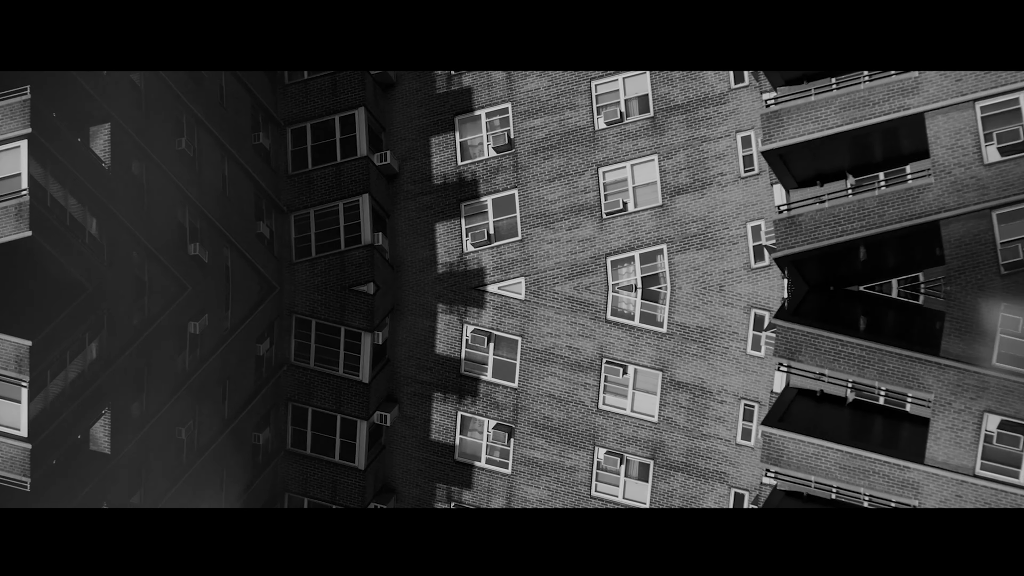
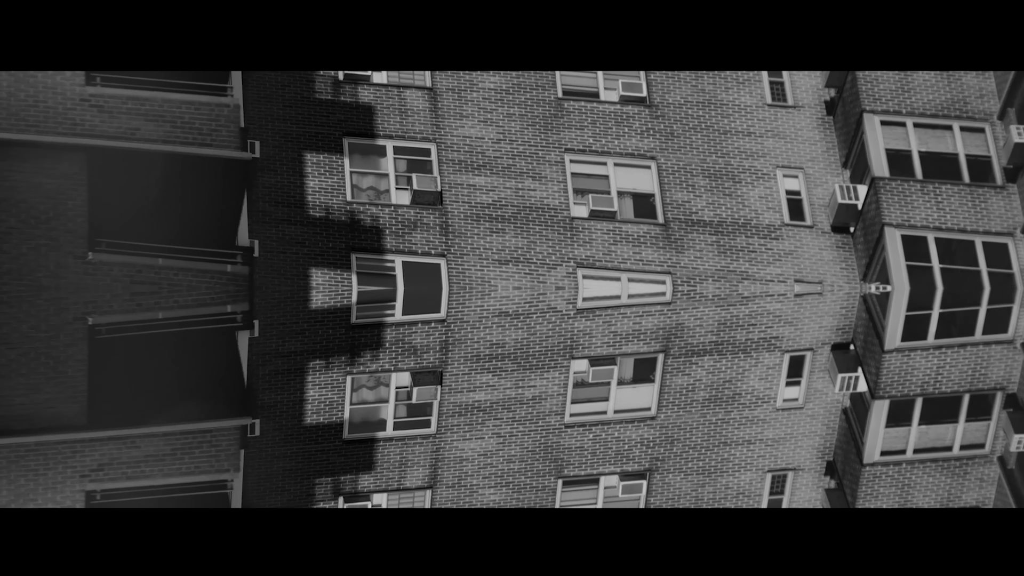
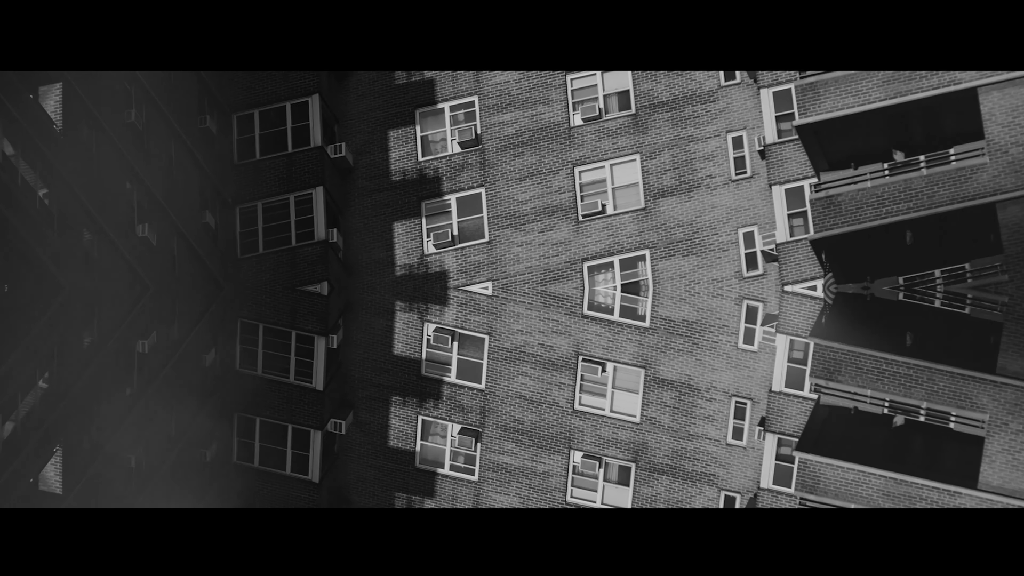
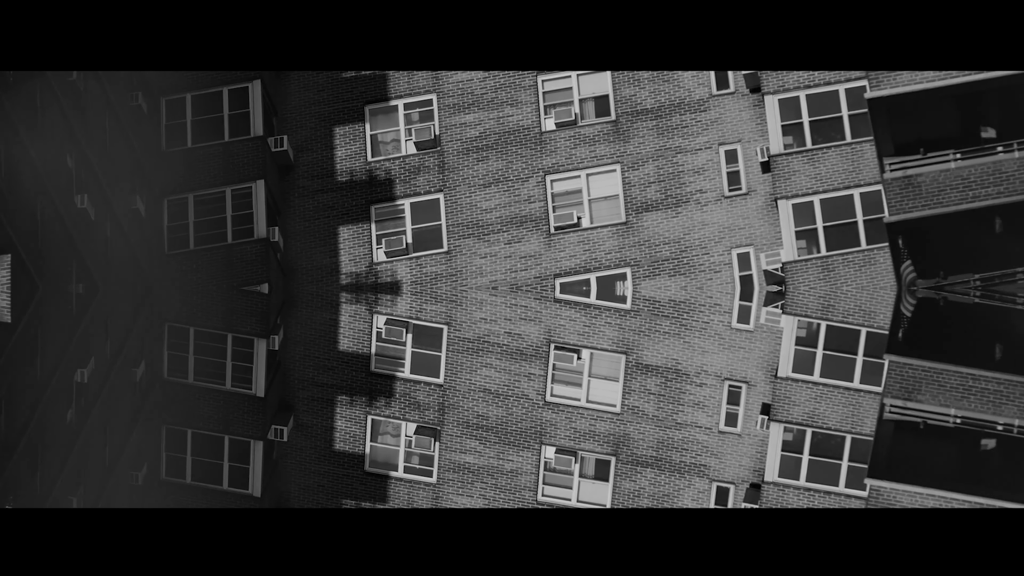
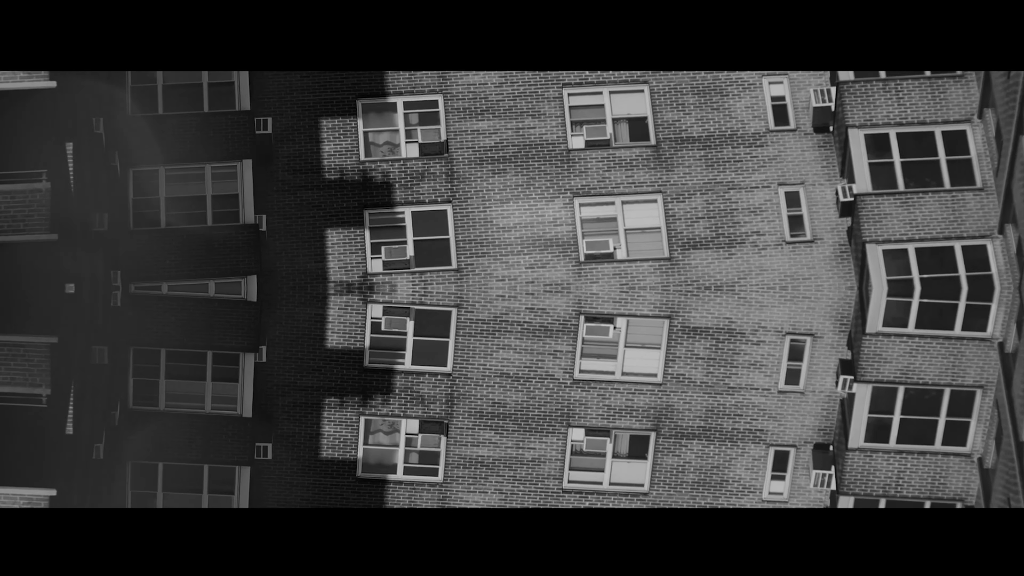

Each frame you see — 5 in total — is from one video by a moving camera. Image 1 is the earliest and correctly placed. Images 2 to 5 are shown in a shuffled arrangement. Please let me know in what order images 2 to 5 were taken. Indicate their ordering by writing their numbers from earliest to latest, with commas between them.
3, 4, 5, 2
